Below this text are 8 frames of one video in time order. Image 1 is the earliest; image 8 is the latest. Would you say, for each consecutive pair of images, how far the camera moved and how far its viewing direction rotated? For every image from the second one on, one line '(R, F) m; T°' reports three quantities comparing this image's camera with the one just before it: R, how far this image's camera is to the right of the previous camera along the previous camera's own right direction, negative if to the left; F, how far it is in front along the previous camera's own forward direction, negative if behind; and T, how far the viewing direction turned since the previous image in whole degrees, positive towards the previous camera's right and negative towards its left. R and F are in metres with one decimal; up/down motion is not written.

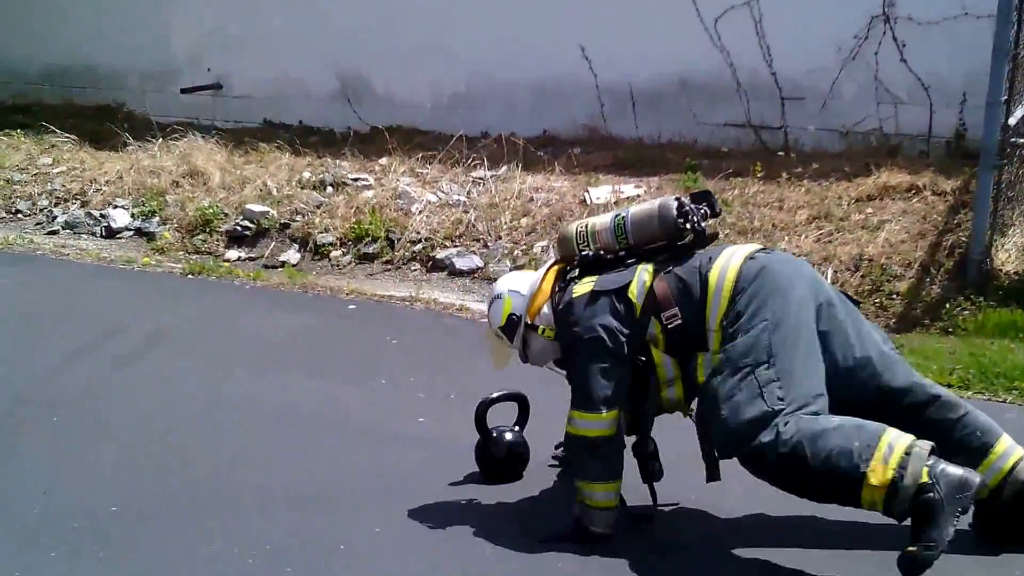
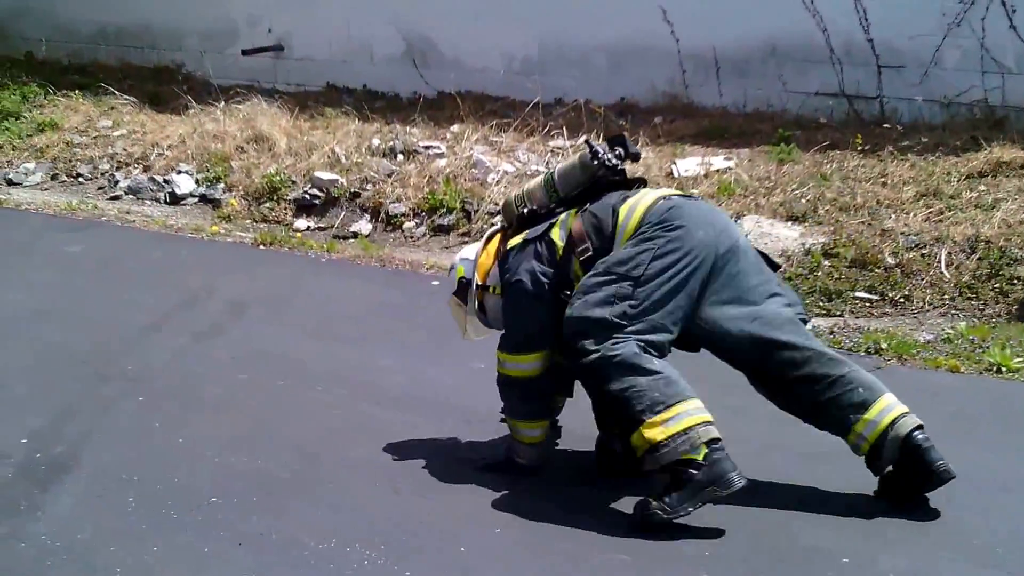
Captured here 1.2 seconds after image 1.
(-0.5, +0.3) m; -1°
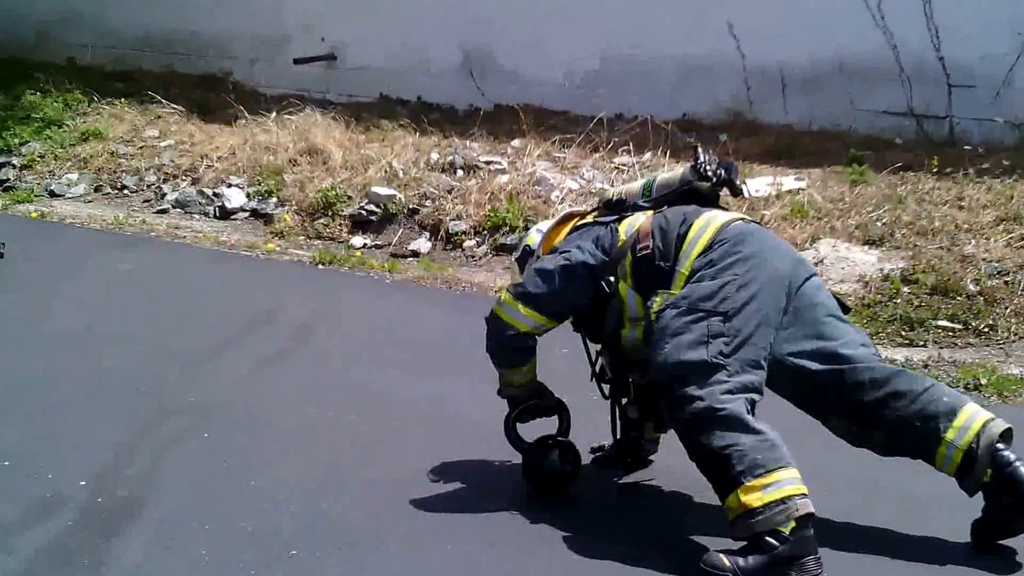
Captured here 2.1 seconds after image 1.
(-0.5, +0.2) m; +1°
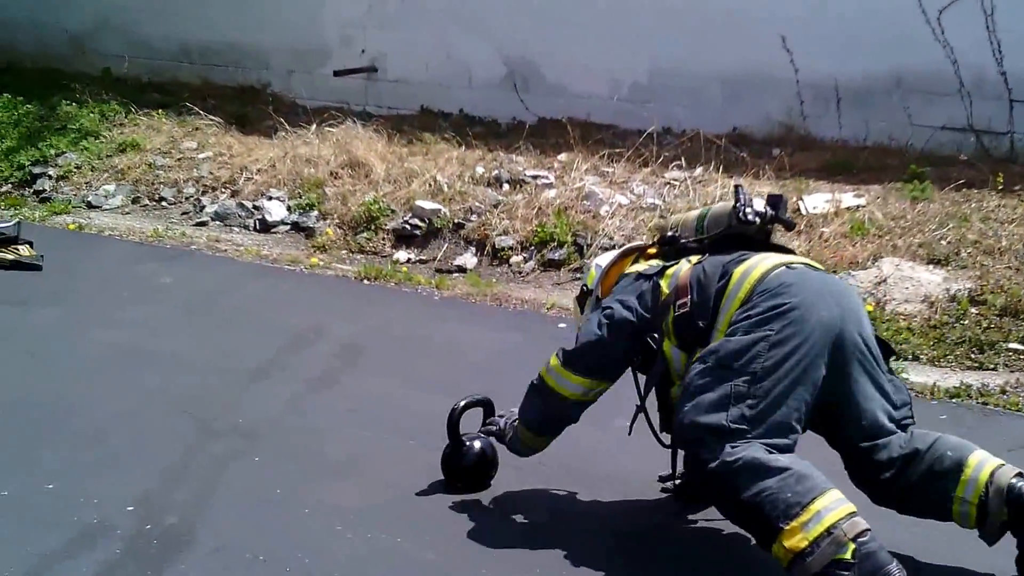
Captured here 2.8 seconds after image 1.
(-0.3, +0.2) m; -1°
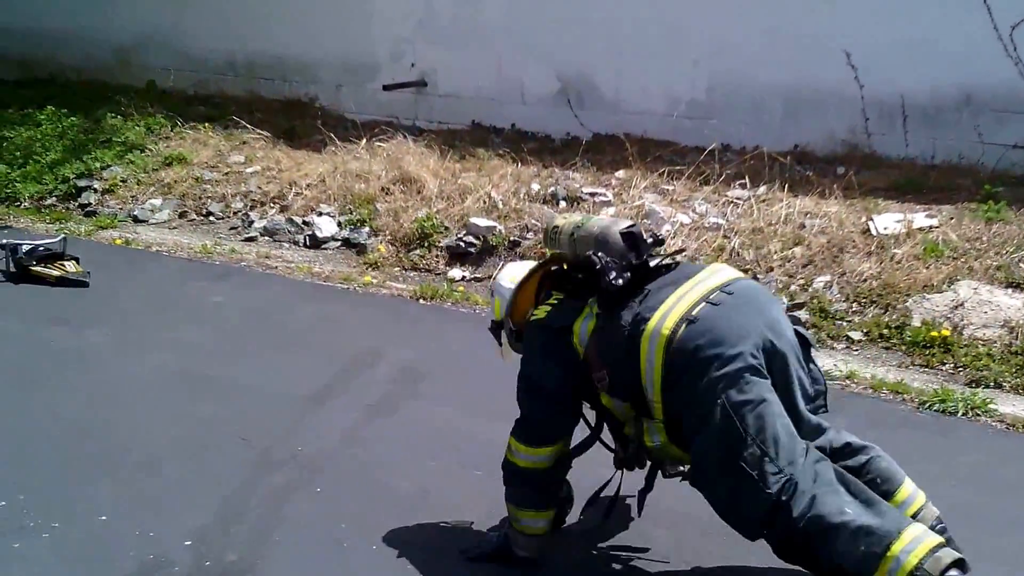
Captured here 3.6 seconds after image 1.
(-0.3, +0.2) m; -1°
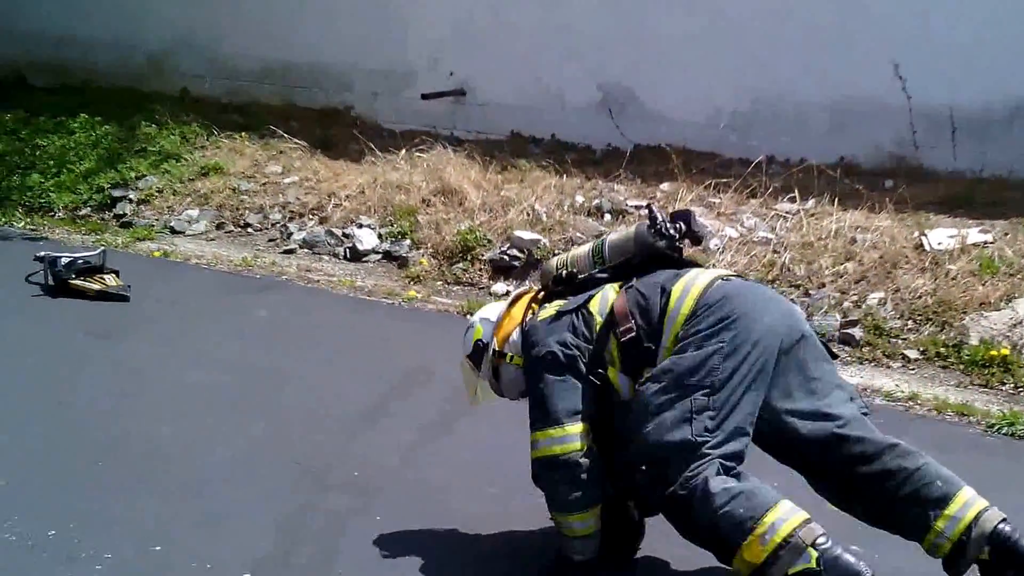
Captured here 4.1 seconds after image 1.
(-0.3, +0.1) m; 0°
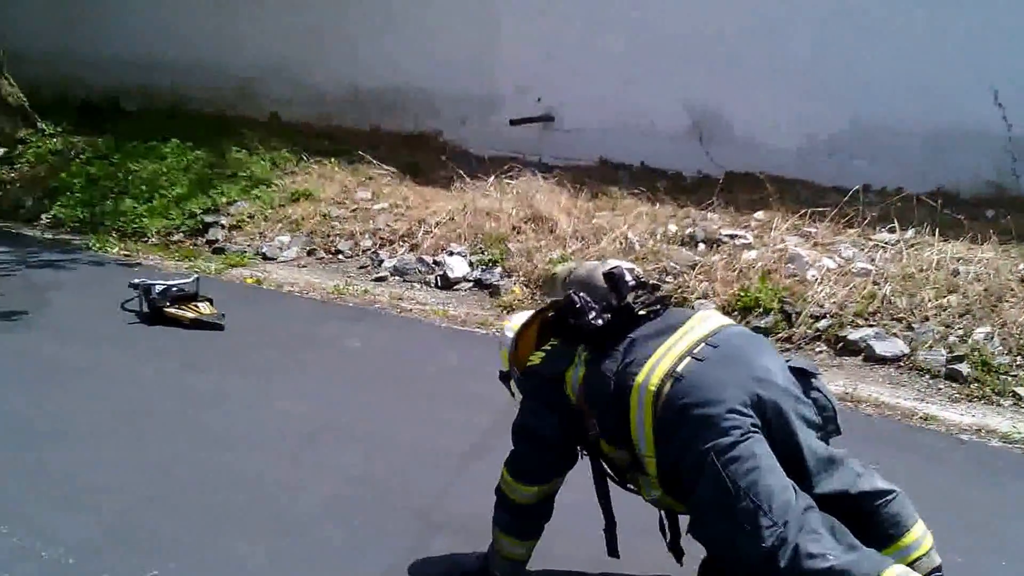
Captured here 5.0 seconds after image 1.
(-0.5, +0.1) m; -2°
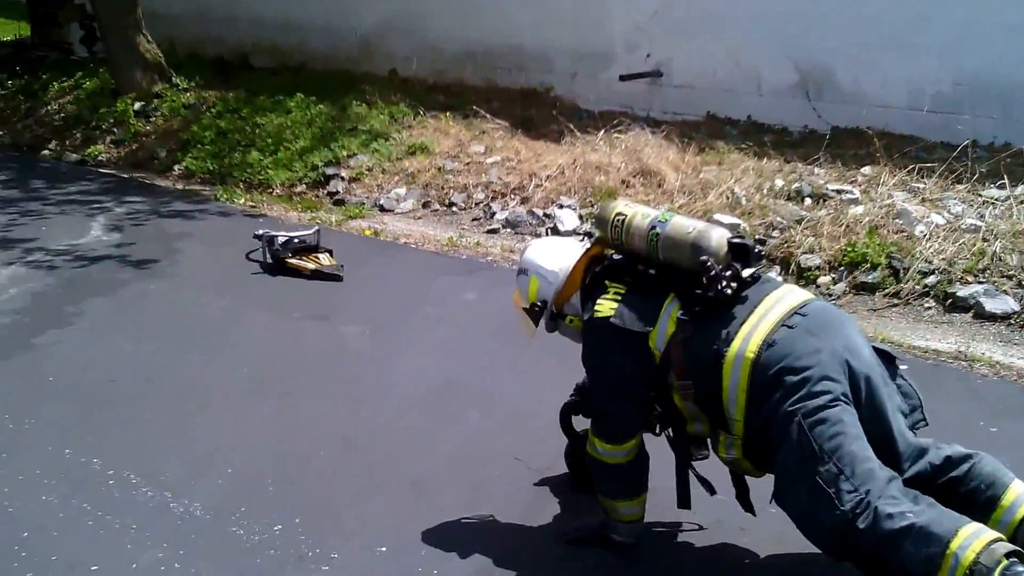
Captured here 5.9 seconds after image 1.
(-0.5, -0.2) m; -3°
